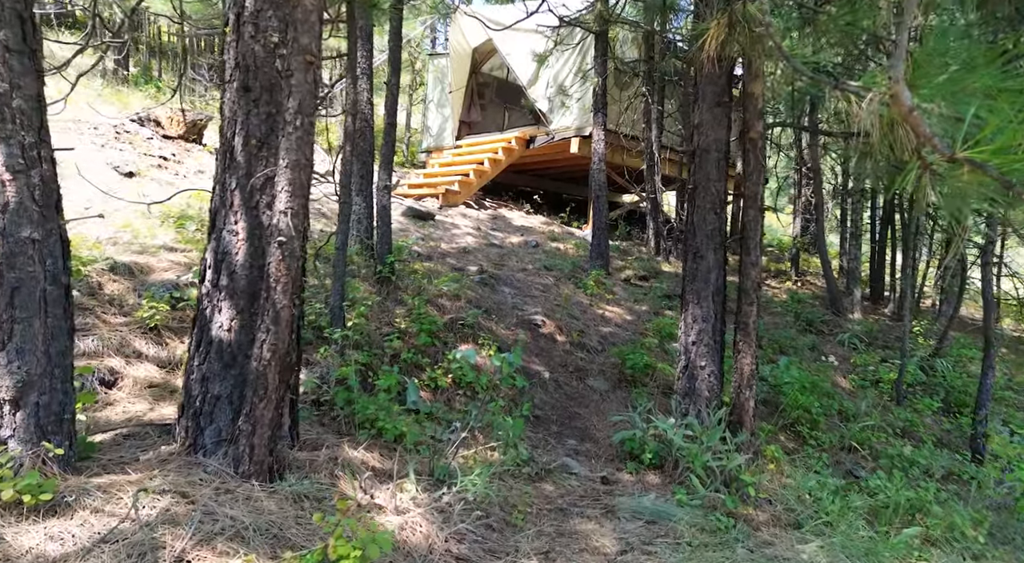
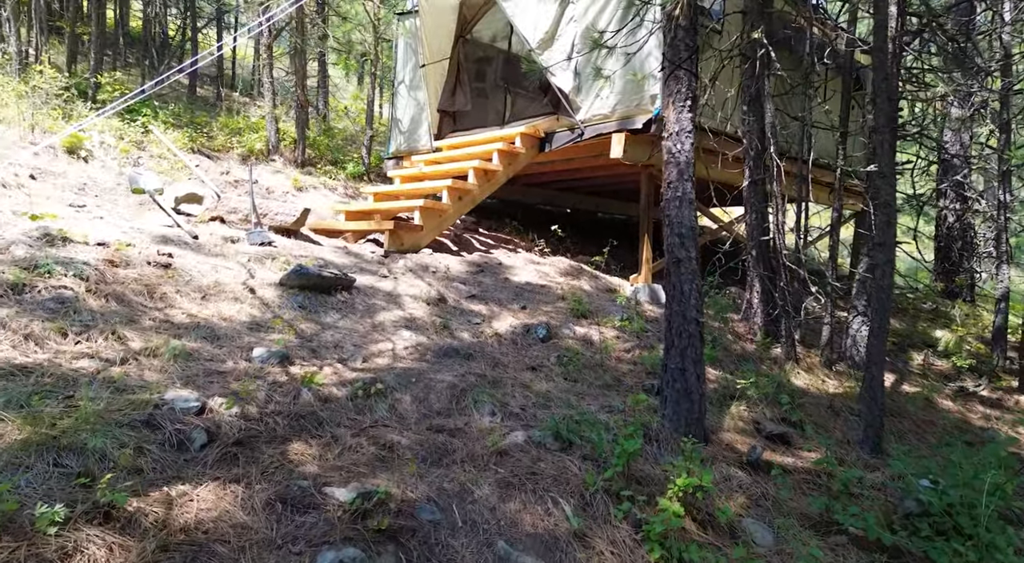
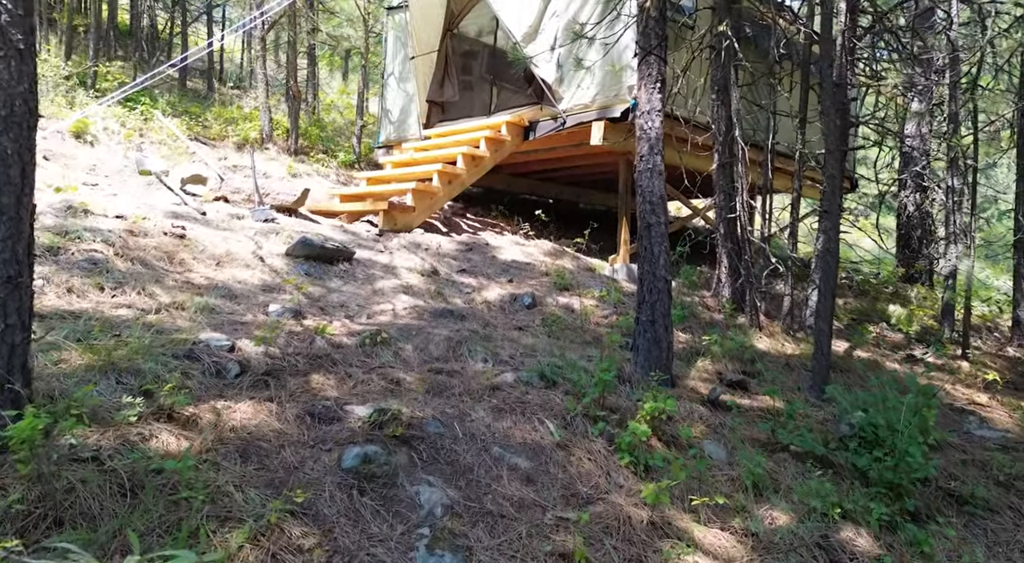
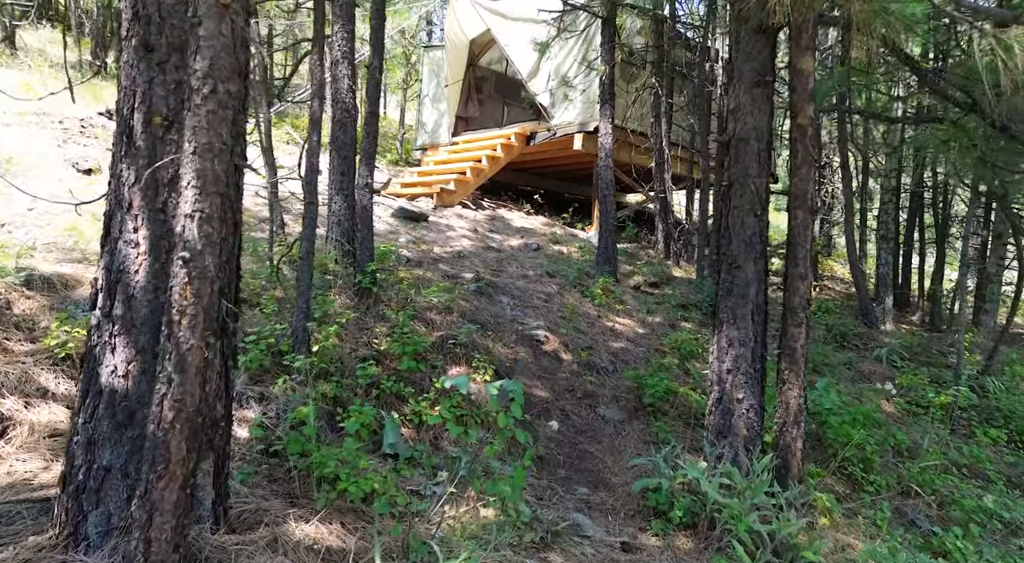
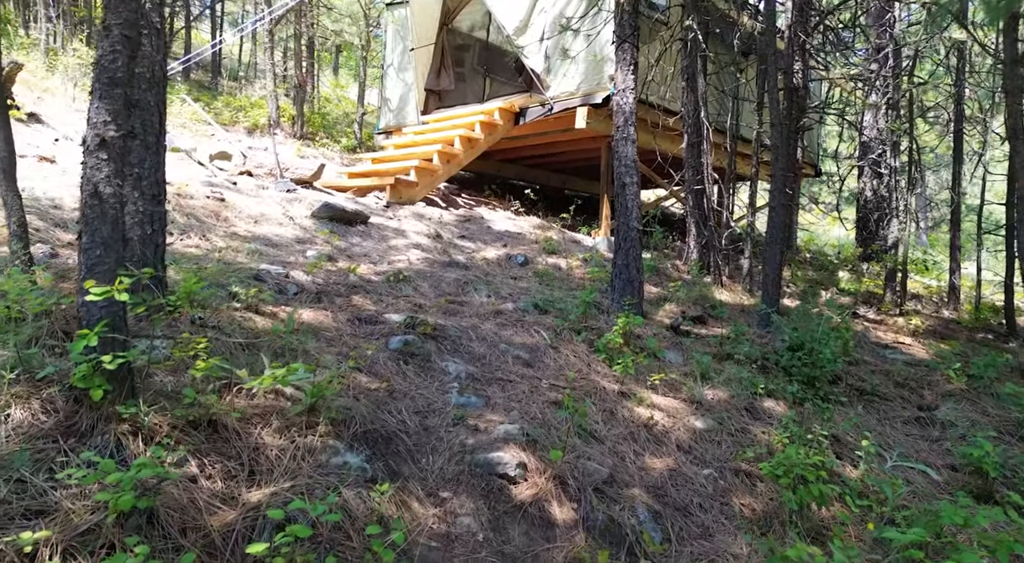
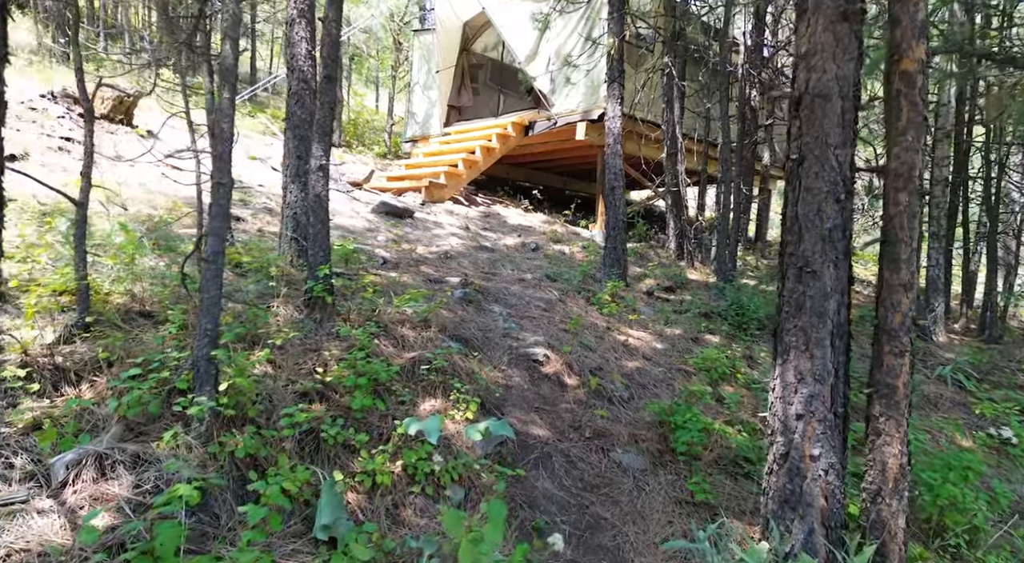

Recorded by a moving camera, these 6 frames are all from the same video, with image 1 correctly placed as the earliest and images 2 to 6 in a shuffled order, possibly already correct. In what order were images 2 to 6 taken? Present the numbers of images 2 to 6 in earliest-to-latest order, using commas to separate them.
4, 6, 5, 3, 2
